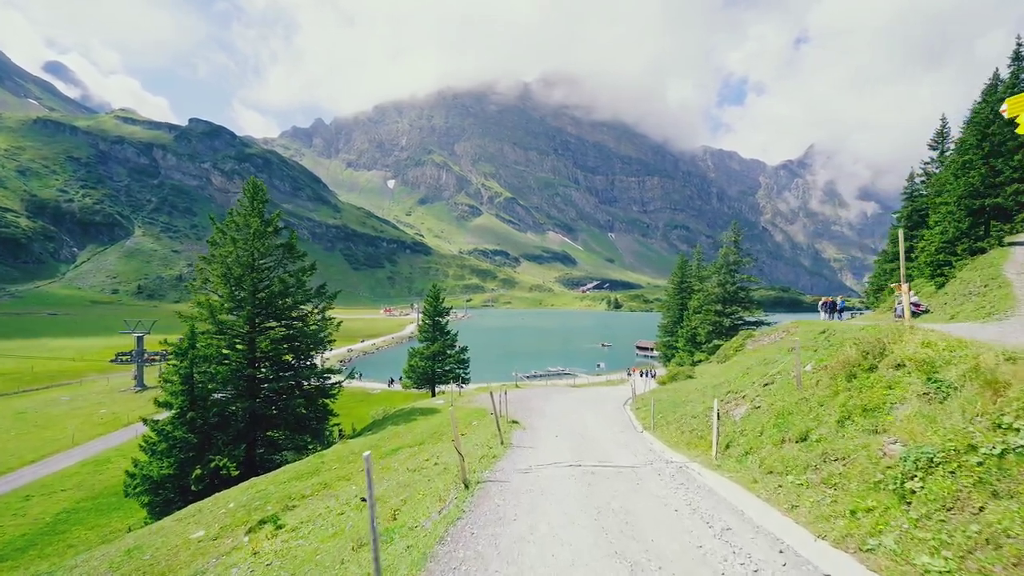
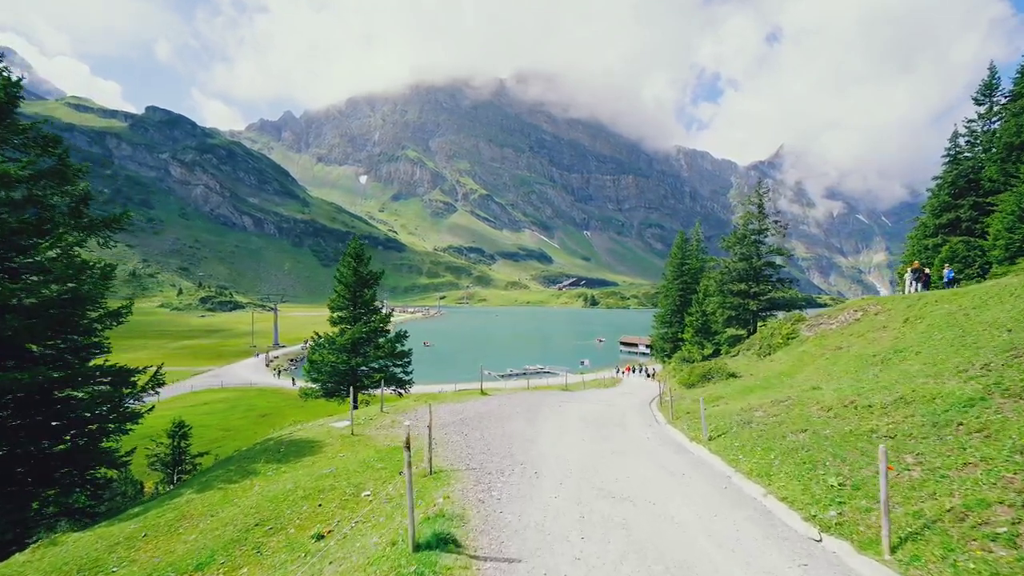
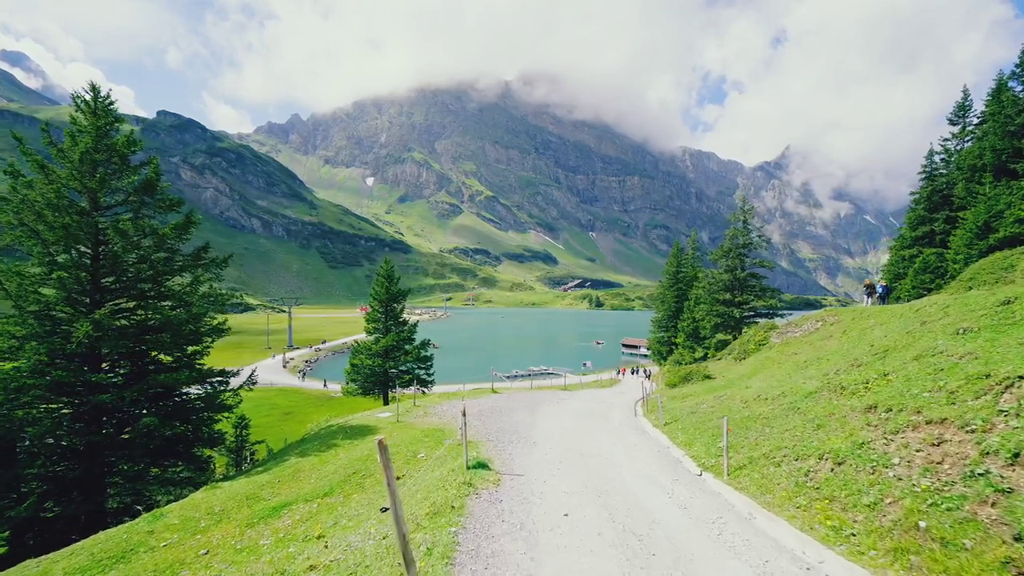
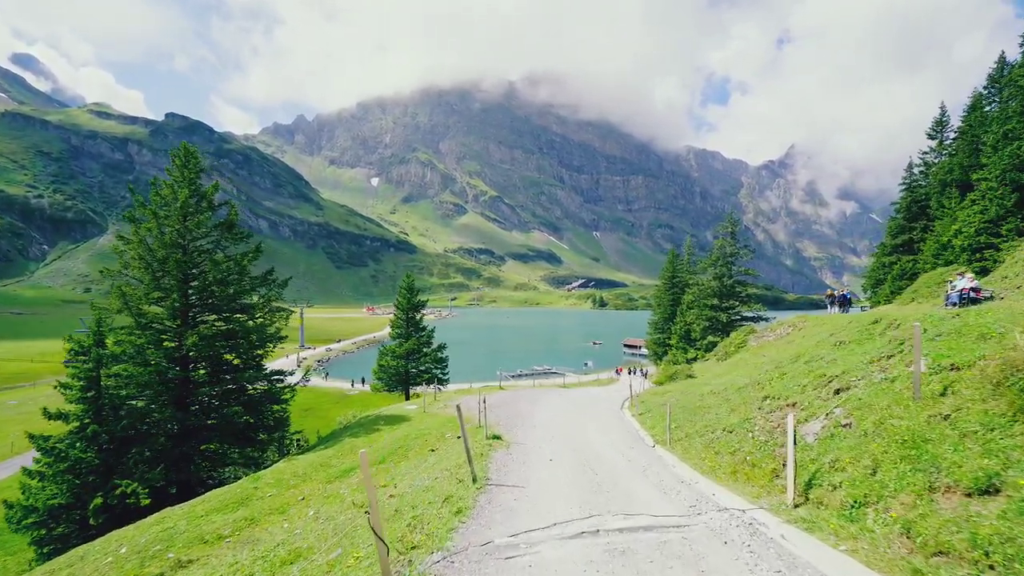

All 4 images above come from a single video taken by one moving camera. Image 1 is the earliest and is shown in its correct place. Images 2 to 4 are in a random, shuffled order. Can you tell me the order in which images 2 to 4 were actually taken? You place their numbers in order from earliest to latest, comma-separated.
4, 3, 2
